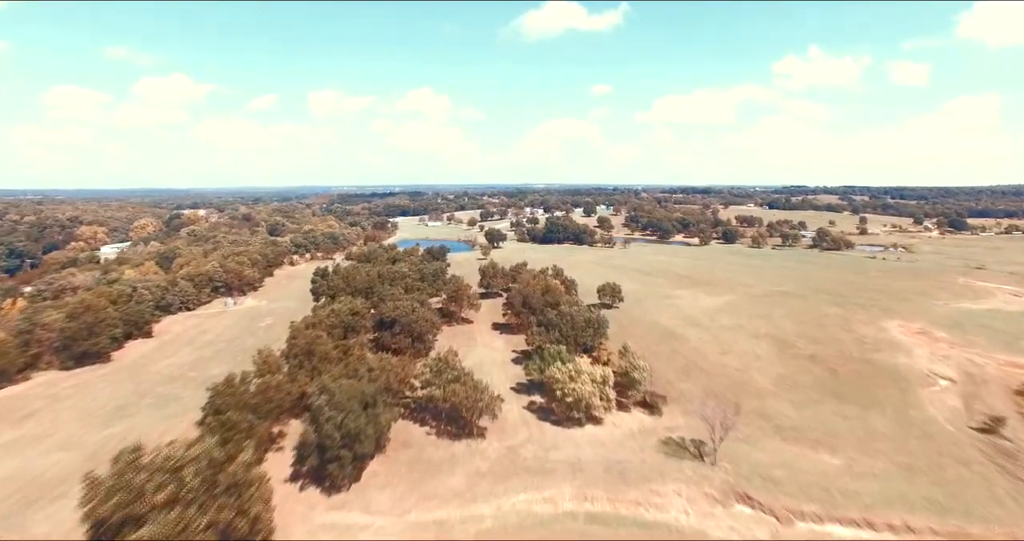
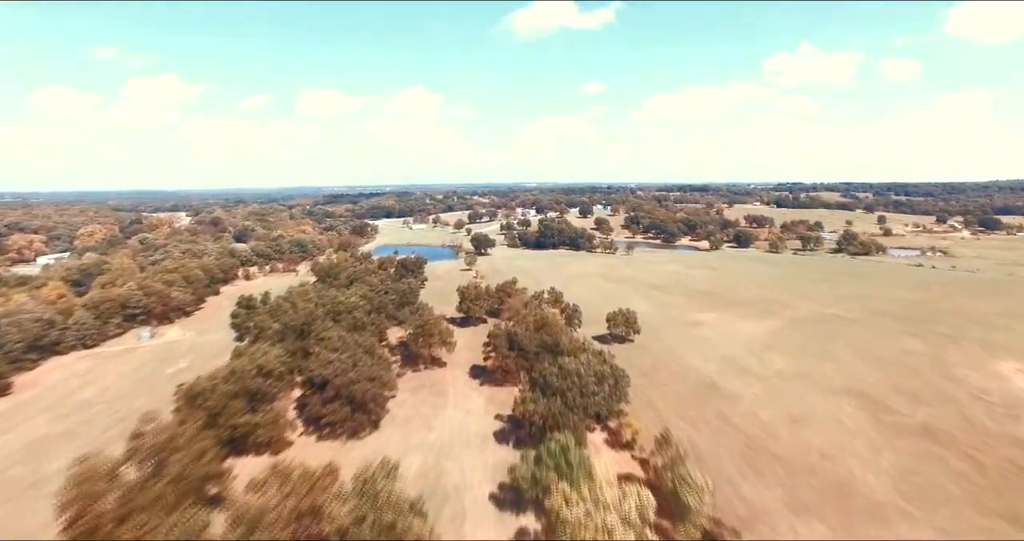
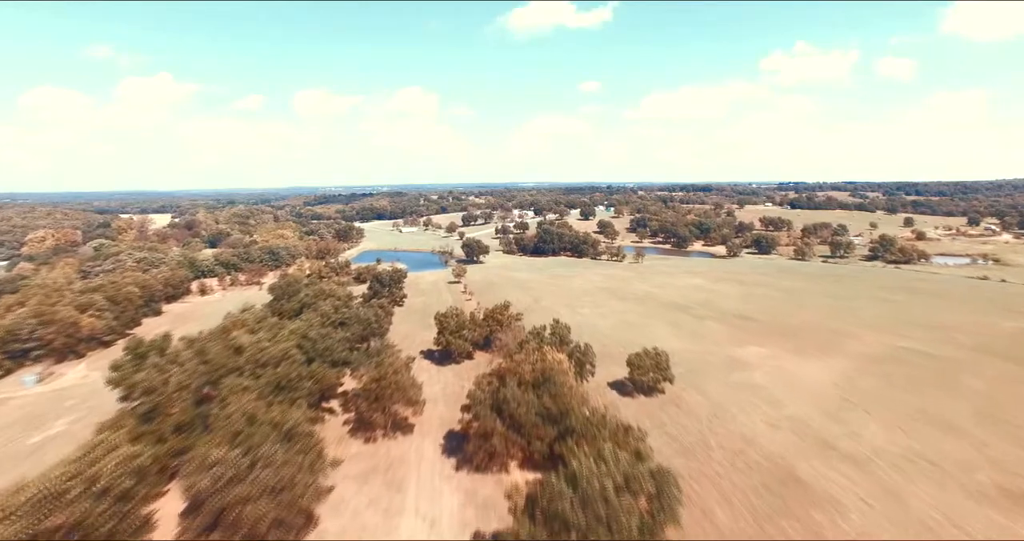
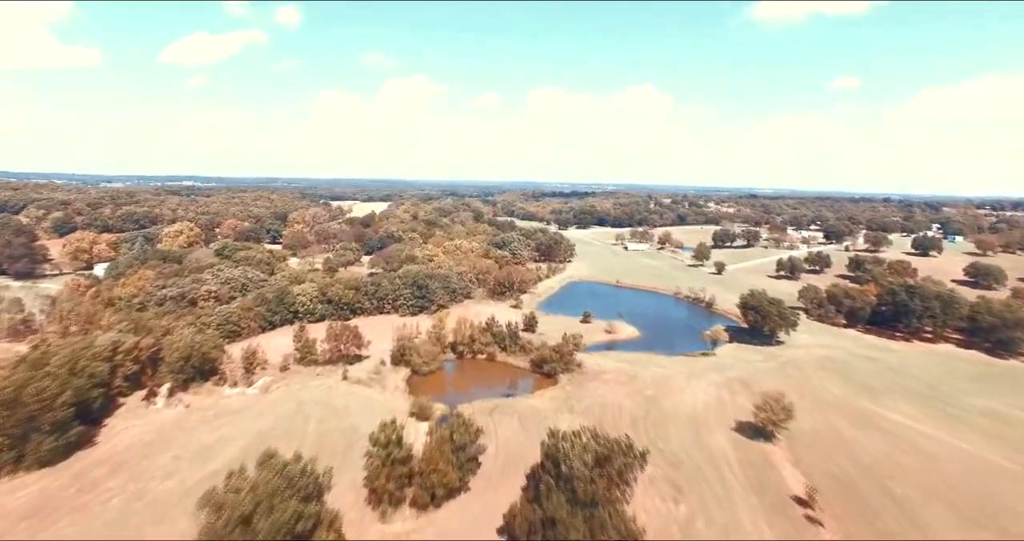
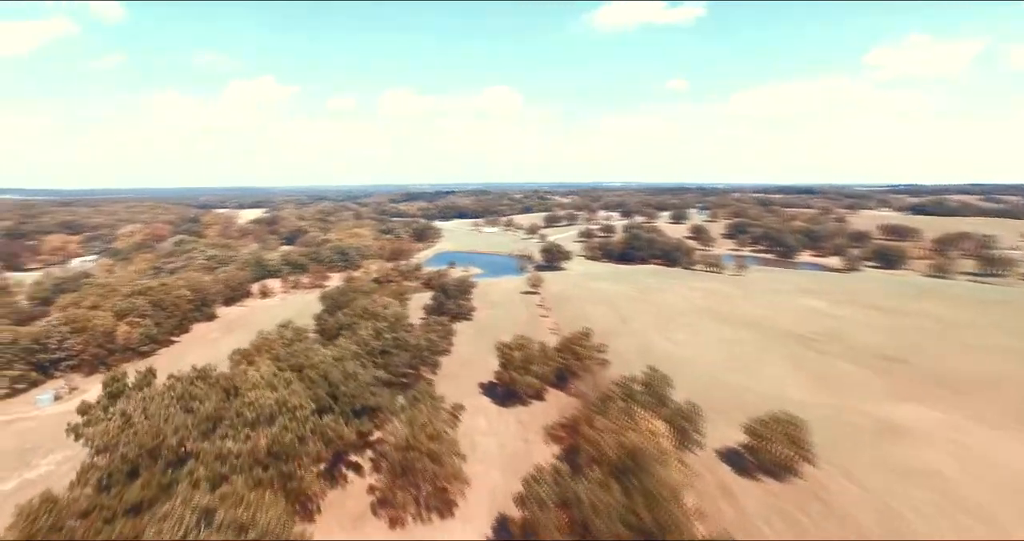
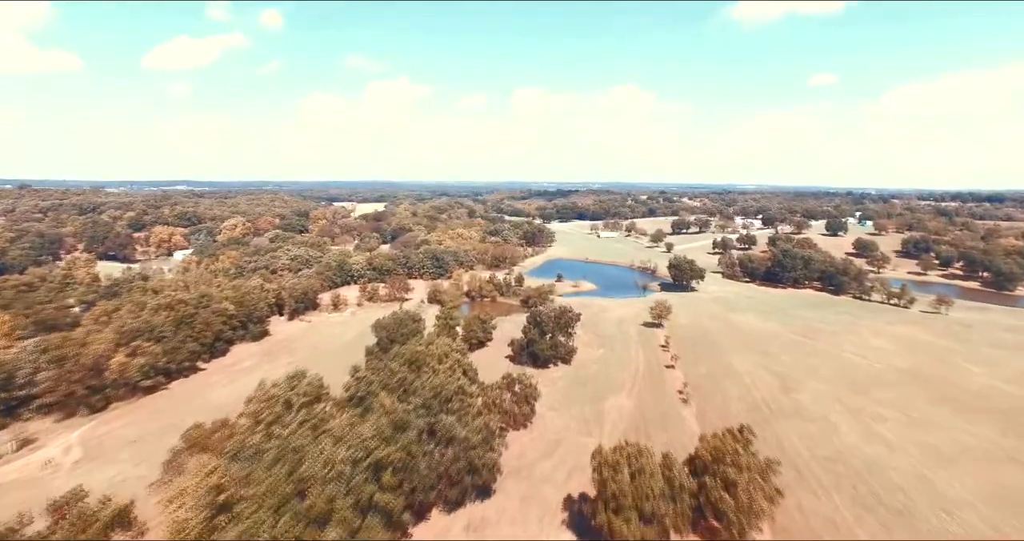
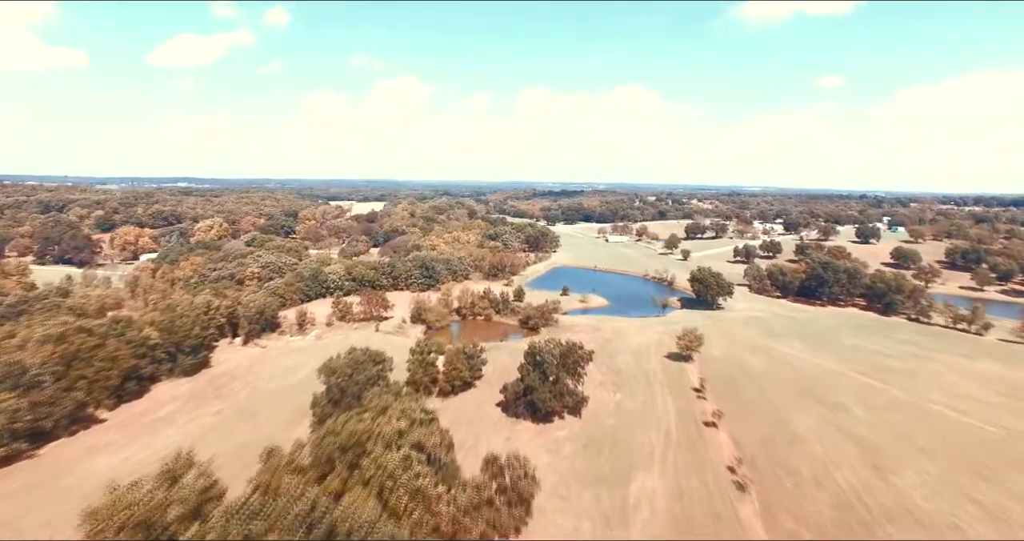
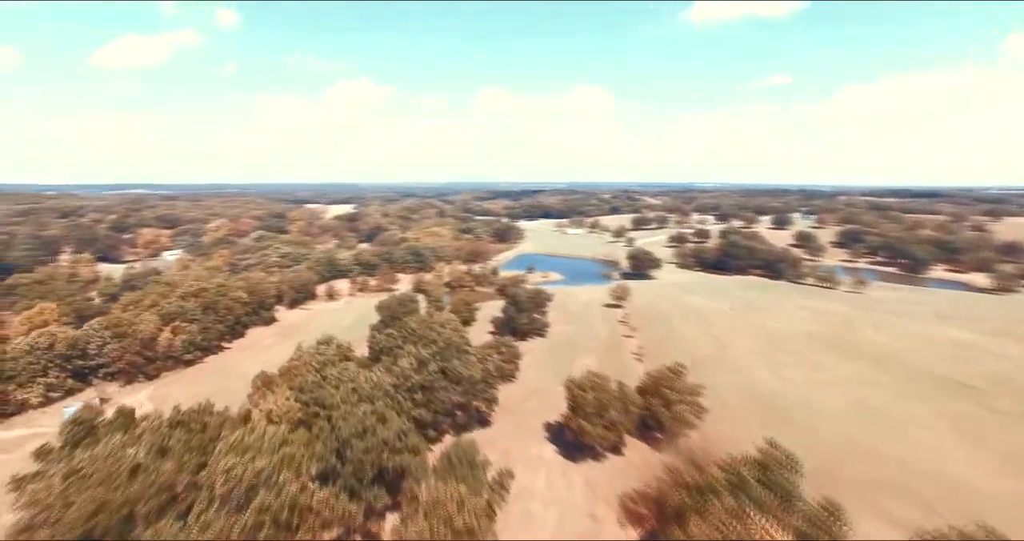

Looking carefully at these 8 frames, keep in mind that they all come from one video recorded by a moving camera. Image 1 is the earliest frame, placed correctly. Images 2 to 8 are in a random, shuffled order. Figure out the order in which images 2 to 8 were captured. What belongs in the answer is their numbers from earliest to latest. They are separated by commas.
2, 3, 5, 8, 6, 7, 4
